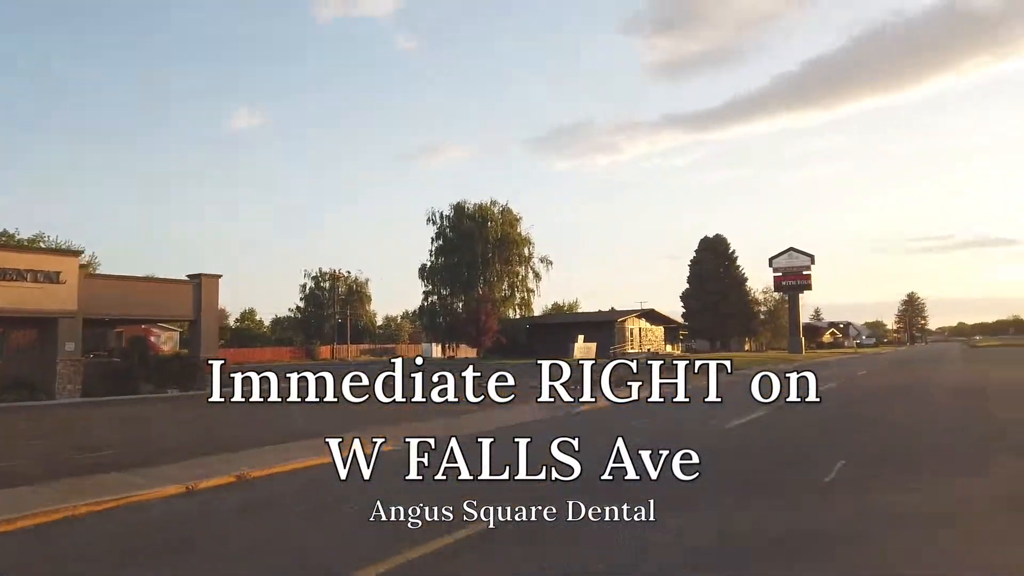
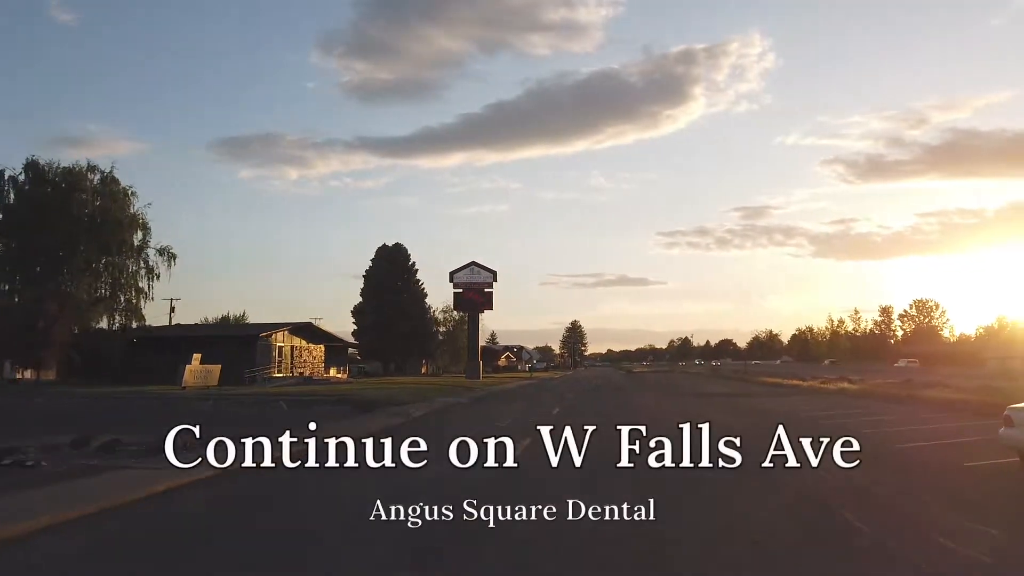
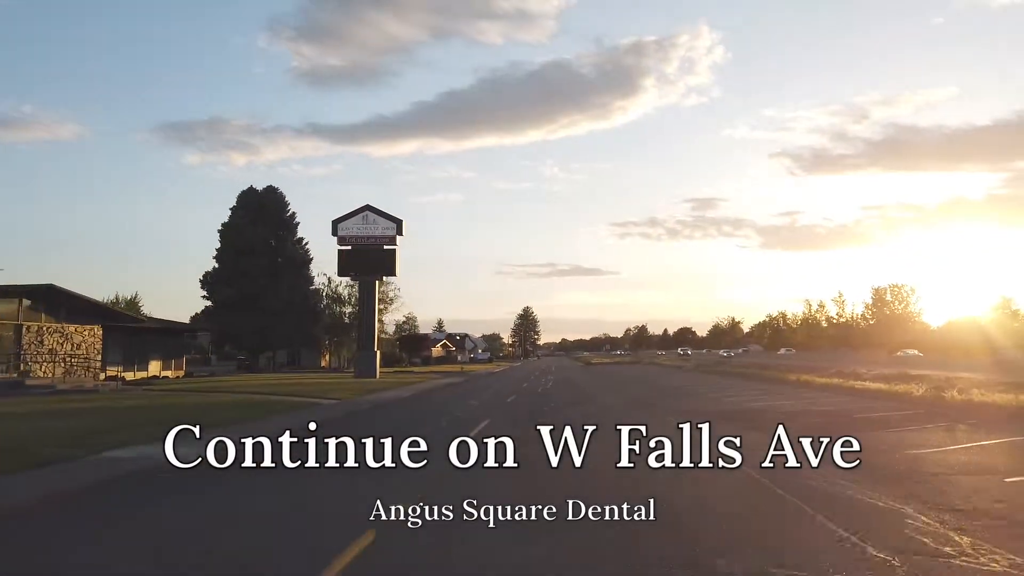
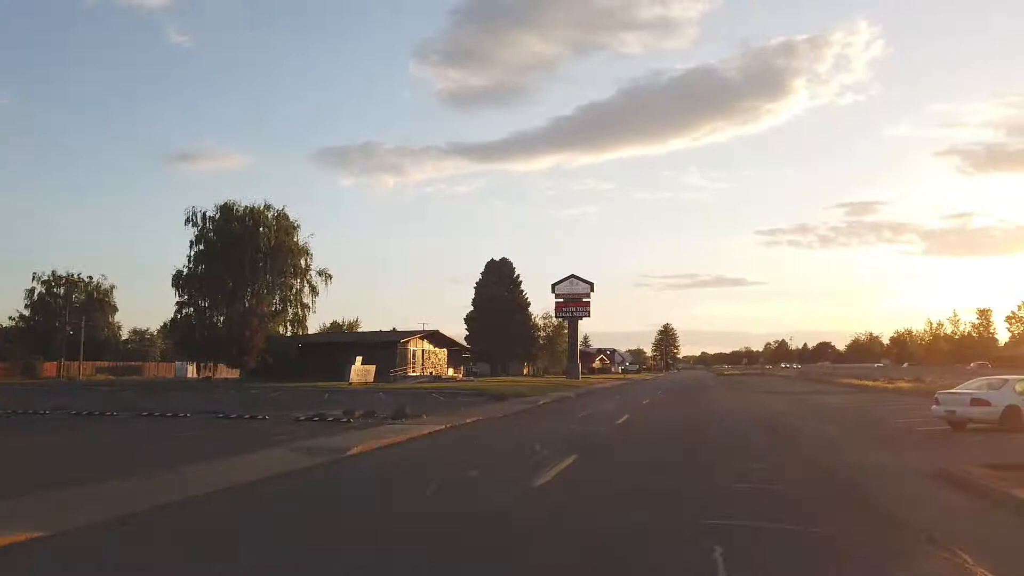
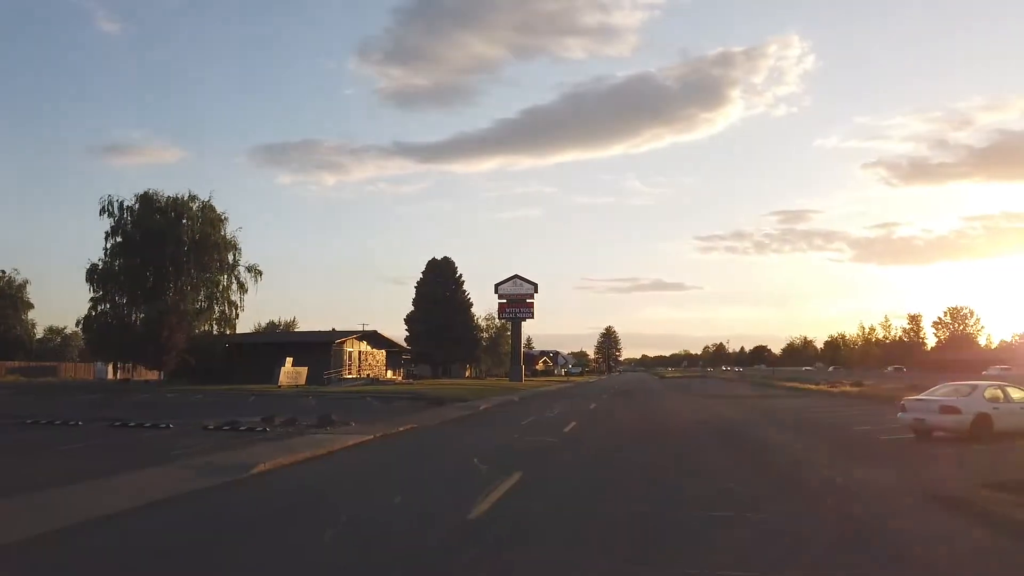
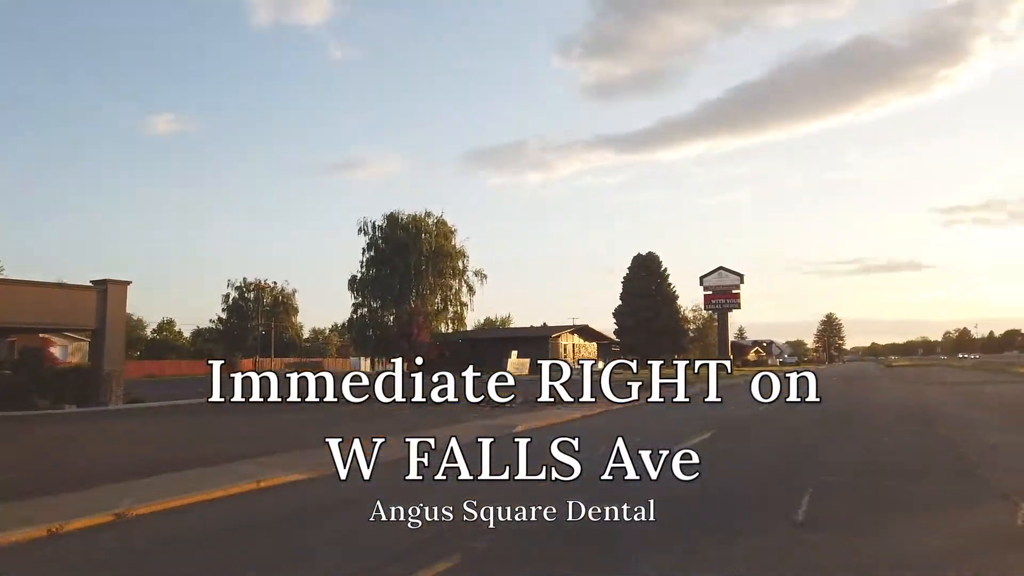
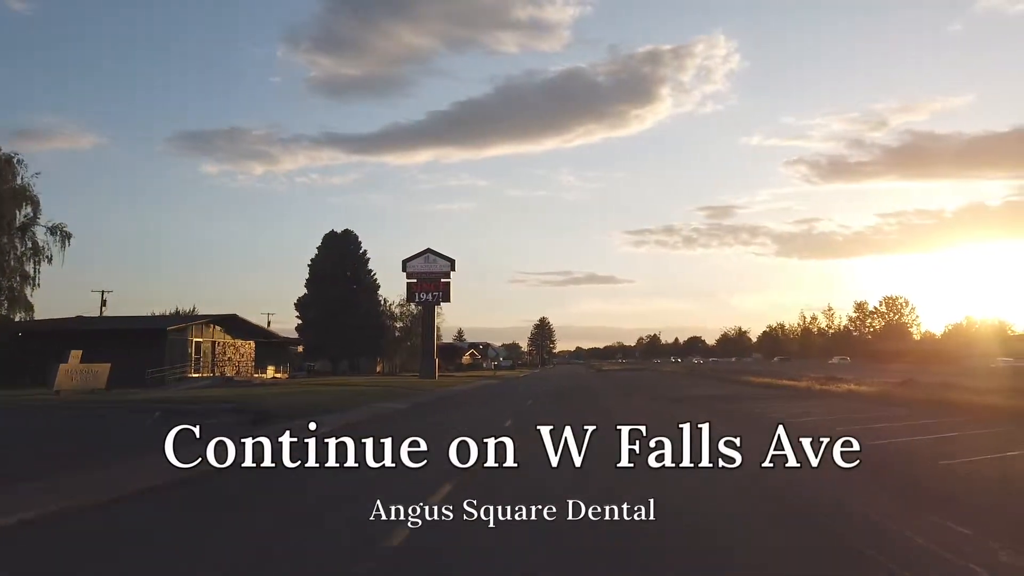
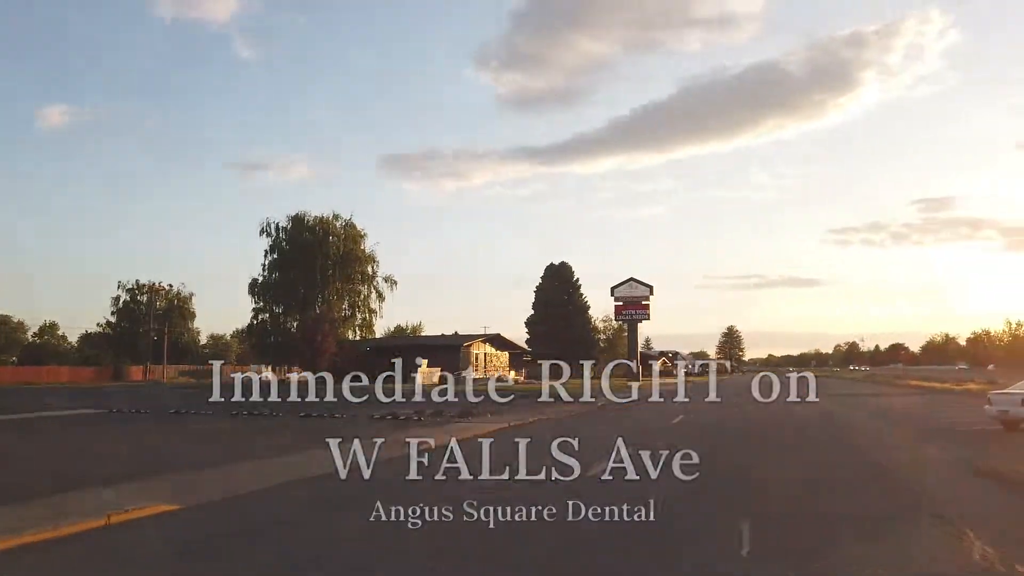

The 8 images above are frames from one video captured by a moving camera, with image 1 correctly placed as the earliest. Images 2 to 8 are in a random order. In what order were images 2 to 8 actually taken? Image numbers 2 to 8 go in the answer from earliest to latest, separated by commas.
6, 8, 4, 5, 2, 7, 3
